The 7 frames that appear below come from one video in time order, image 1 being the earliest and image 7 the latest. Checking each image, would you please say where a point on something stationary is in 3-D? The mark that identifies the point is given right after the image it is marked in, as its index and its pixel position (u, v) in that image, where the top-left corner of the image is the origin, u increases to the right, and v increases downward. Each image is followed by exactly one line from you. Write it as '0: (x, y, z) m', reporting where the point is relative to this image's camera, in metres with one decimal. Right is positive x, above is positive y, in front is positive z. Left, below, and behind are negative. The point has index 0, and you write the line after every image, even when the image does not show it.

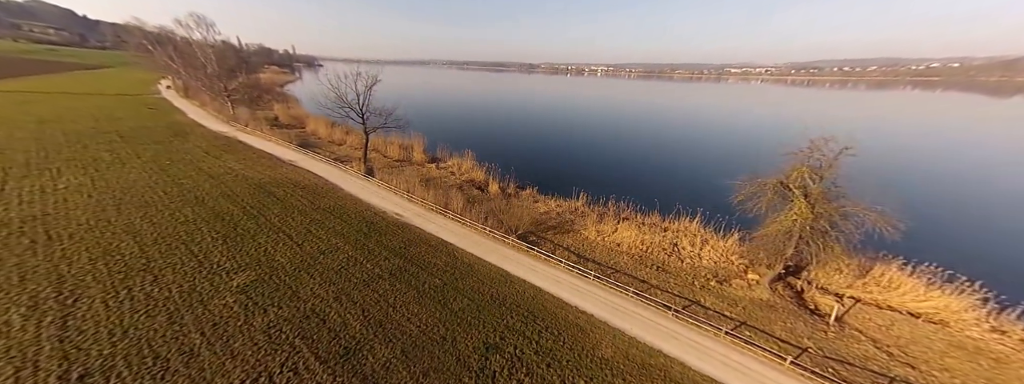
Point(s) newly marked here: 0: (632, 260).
0: (+5.8, -3.3, +12.4) m
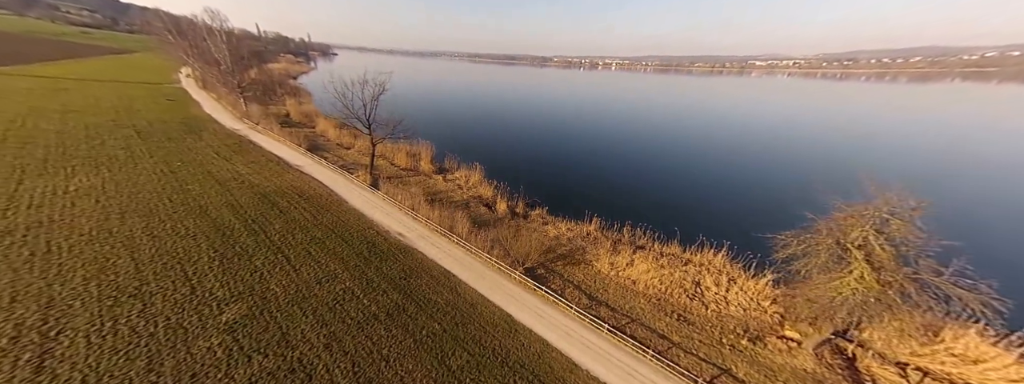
0: (+6.0, -4.9, +11.3) m
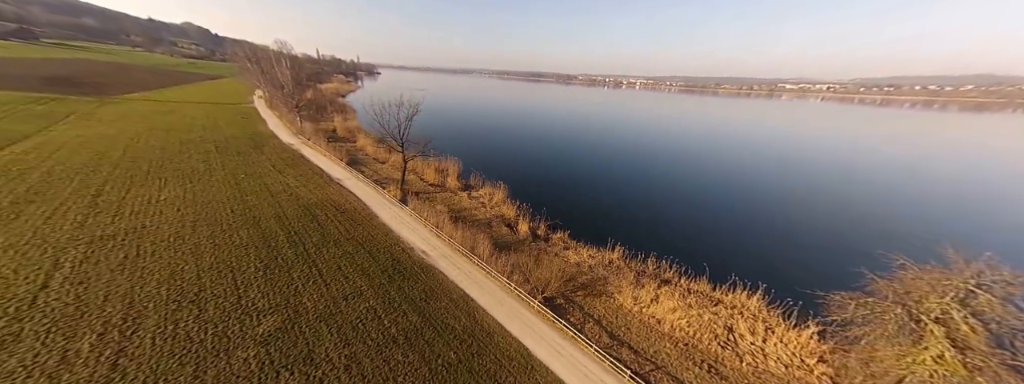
0: (+6.7, -6.4, +10.5) m
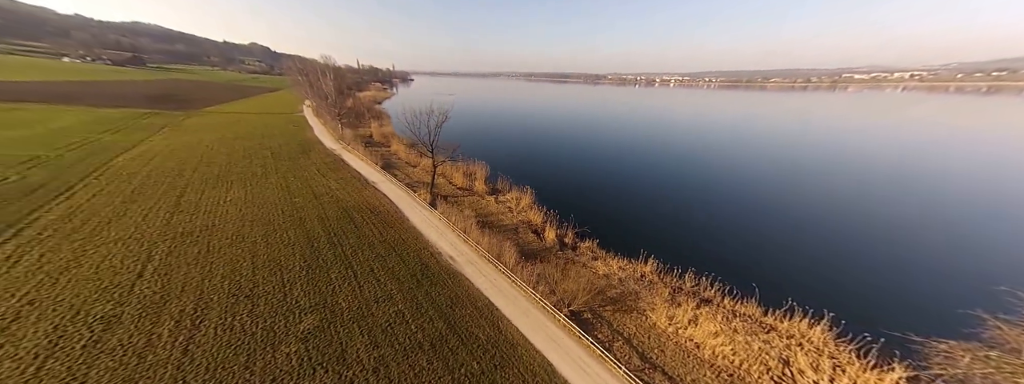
0: (+7.6, -6.9, +9.5) m
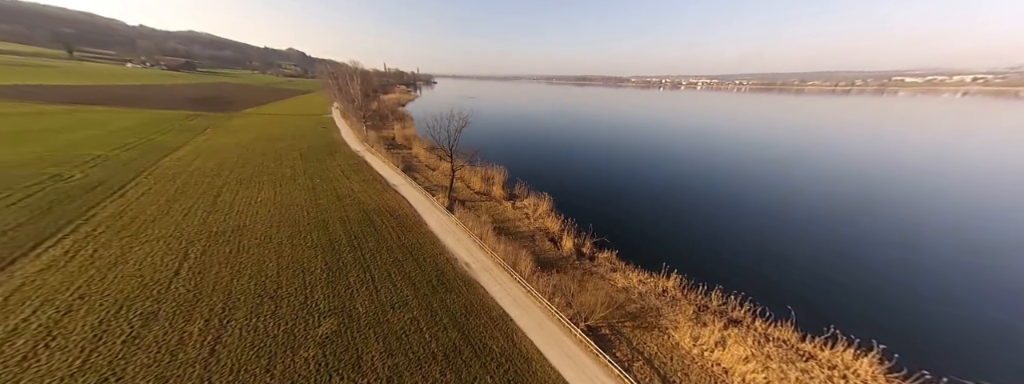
0: (+8.1, -7.4, +8.7) m
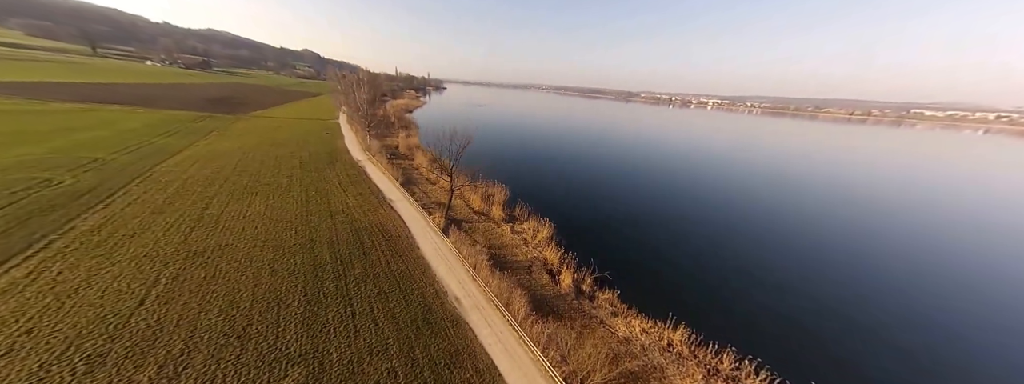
0: (+7.4, -9.5, +7.4) m
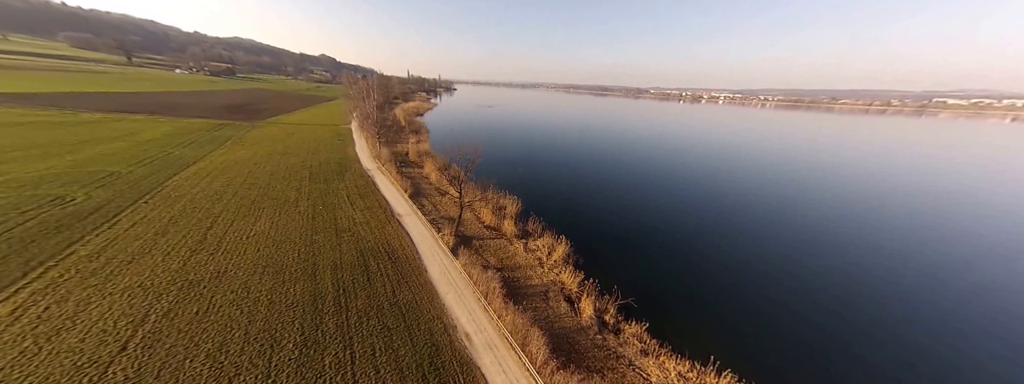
0: (+8.0, -10.8, +5.5) m
